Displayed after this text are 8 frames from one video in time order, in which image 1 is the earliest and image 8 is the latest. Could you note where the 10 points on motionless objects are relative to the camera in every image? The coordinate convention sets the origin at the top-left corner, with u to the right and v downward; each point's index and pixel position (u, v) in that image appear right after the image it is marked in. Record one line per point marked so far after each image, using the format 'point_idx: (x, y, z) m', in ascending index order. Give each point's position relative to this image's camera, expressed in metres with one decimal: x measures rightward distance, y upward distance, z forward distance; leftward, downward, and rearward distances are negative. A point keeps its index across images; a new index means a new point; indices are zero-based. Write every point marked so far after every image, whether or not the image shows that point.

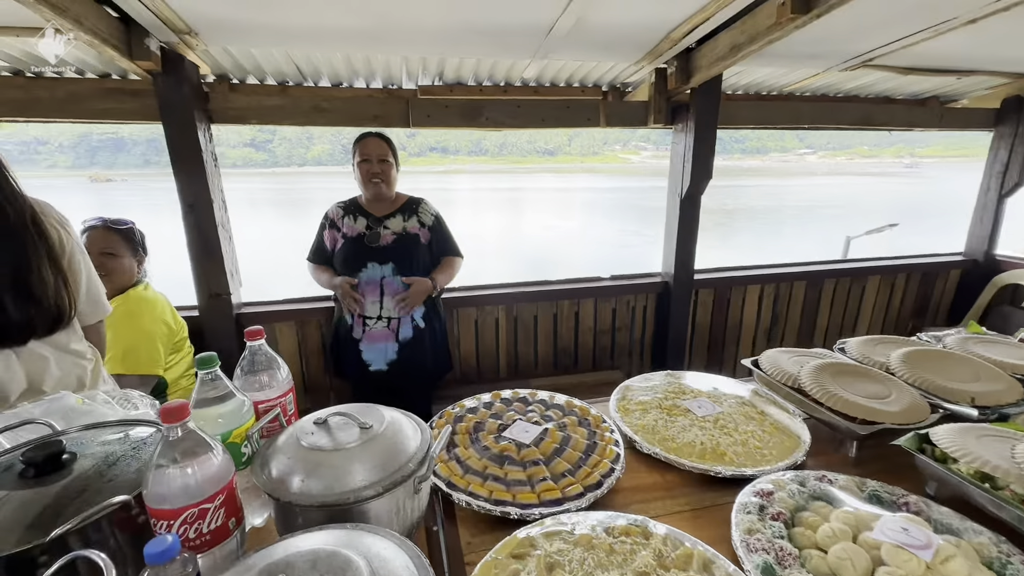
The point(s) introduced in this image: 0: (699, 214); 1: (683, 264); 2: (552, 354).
0: (+1.1, +0.4, +2.8) m
1: (+1.1, +0.1, +2.9) m
2: (+0.3, -0.4, +3.0) m
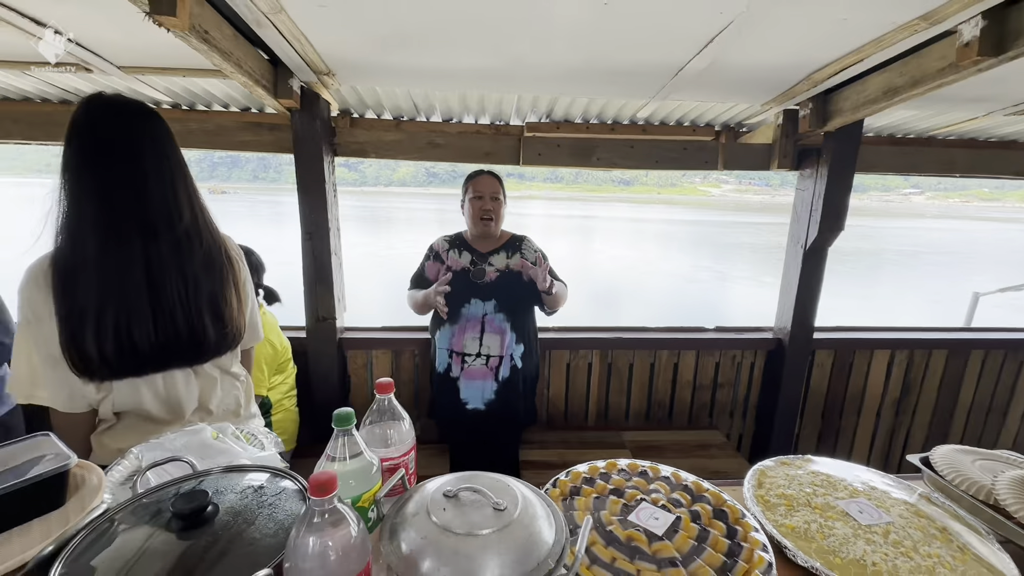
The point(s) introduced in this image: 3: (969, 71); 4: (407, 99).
0: (+1.7, +0.1, +2.6) m
1: (+1.6, -0.2, +2.6) m
2: (+0.8, -0.7, +2.8) m
3: (+1.6, +0.7, +1.6) m
4: (-0.6, +1.0, +2.4) m
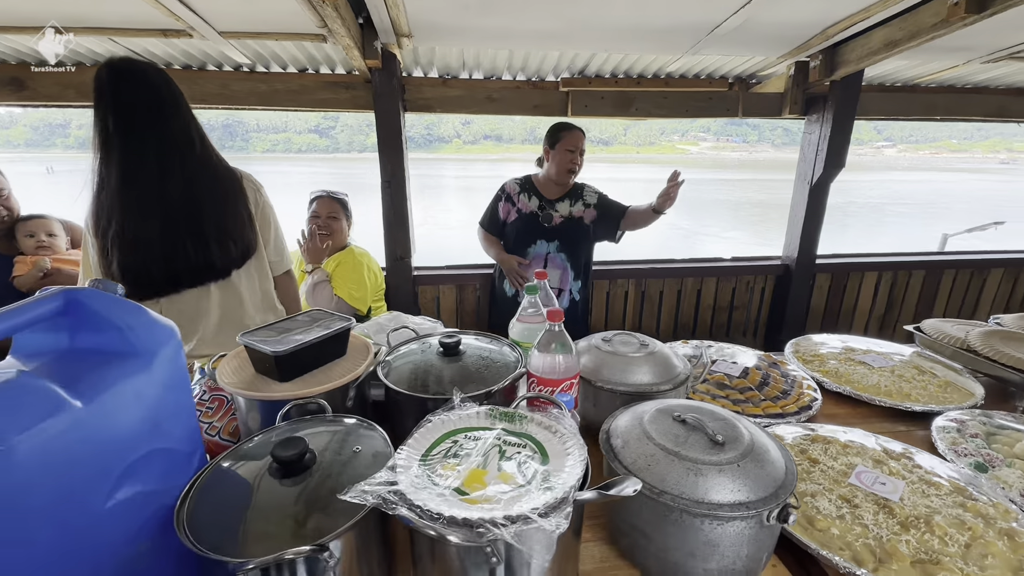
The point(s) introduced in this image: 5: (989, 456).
0: (+2.0, +0.6, +3.0) m
1: (+1.9, +0.3, +3.1) m
2: (+1.1, -0.3, +3.2) m
3: (+1.9, +1.1, +2.0) m
4: (-0.3, +1.3, +2.7) m
5: (+1.2, -0.4, +1.1) m
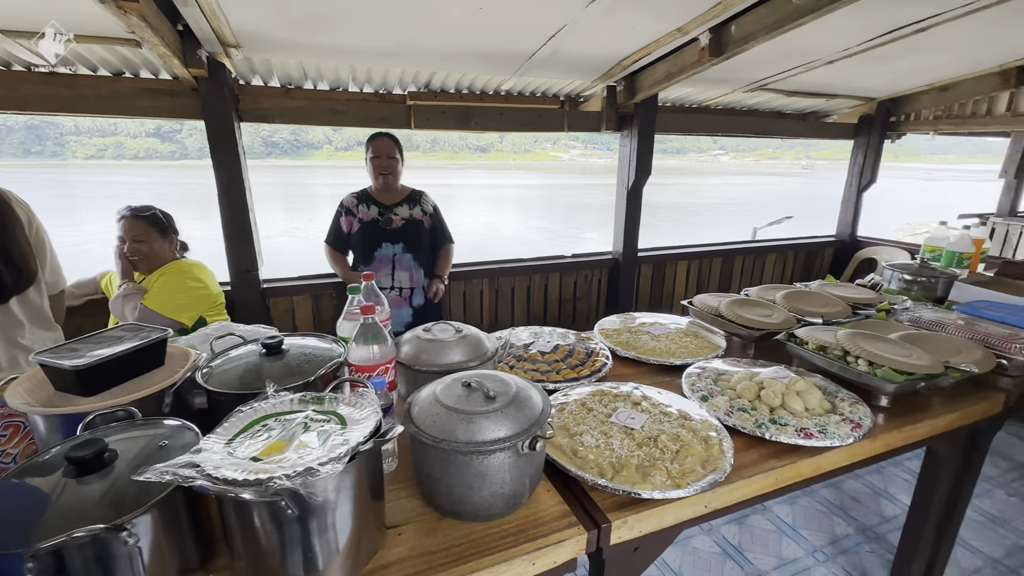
0: (+1.0, +0.6, +3.5) m
1: (+0.9, +0.3, +3.6) m
2: (+0.1, -0.2, +3.6) m
3: (+1.1, +1.2, +2.5) m
4: (-1.2, +1.3, +2.7) m
5: (+0.7, -0.3, +1.5) m
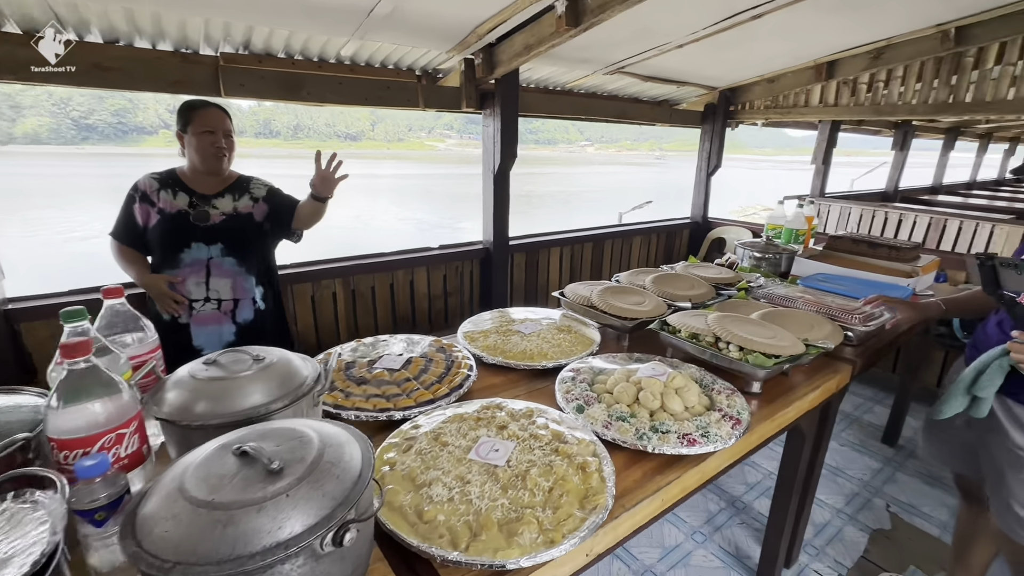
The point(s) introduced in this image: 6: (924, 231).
0: (0.0, +0.7, +3.3) m
1: (-0.1, +0.4, +3.4) m
2: (-0.8, -0.2, +3.2) m
3: (+0.3, +1.3, +2.3) m
4: (-2.0, +1.2, +2.0) m
5: (+0.2, -0.3, +1.3) m
6: (+4.4, +0.6, +5.0) m
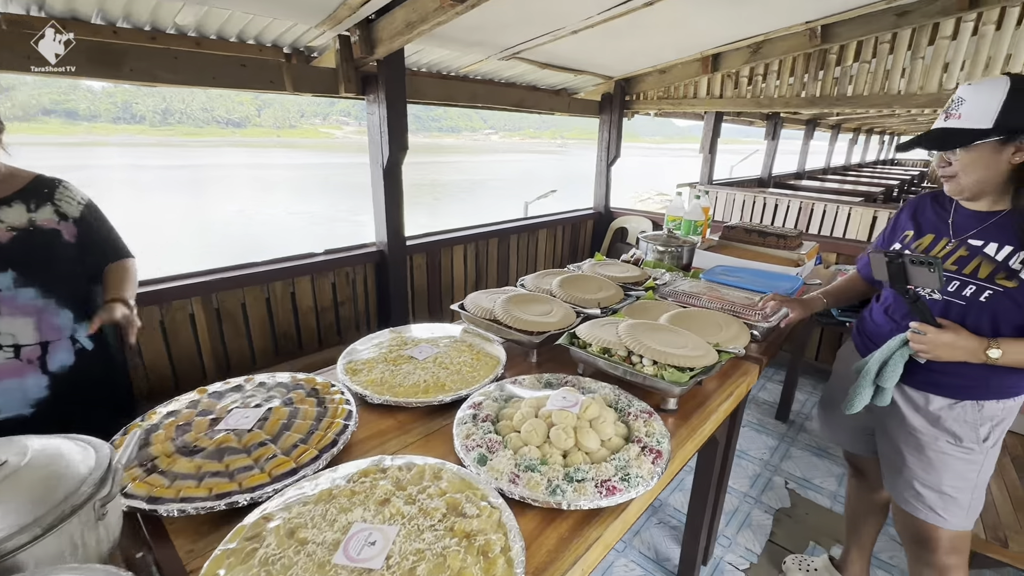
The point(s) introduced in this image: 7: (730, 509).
0: (-0.7, +0.7, +3.0) m
1: (-0.8, +0.4, +3.1) m
2: (-1.4, -0.3, +2.7) m
3: (-0.3, +1.2, +2.1) m
4: (-2.4, +1.0, +1.3) m
5: (-0.1, -0.4, +1.1) m
6: (+3.3, +0.9, +5.5) m
7: (+1.2, -1.2, +2.5) m
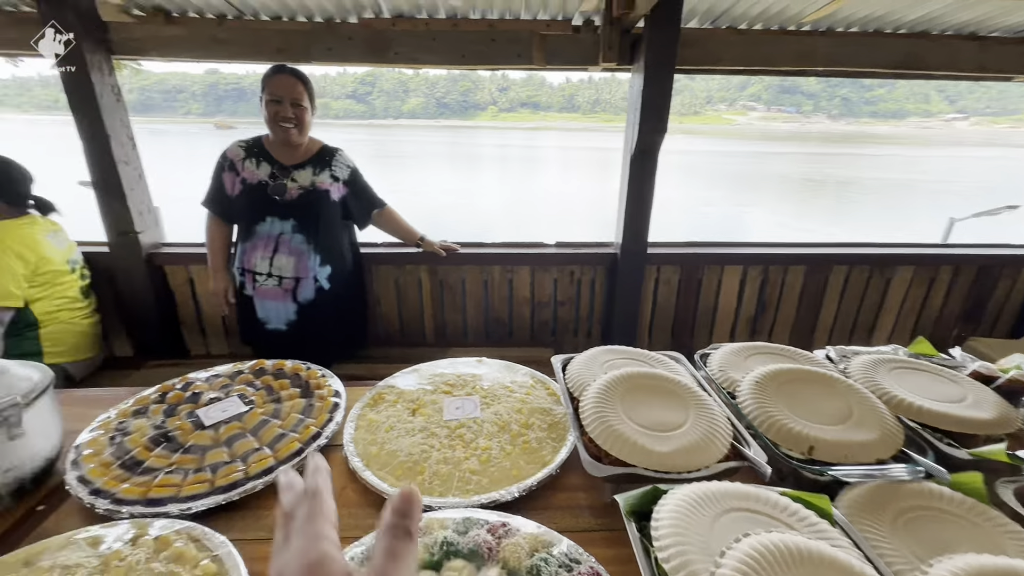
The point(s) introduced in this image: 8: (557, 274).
0: (+0.7, +0.6, +2.4) m
1: (+0.7, +0.3, +2.5) m
2: (-0.2, -0.2, +2.7) m
3: (+0.5, +1.1, +1.3) m
4: (-1.5, +1.4, +2.2) m
5: (-0.3, -0.5, +0.7) m
6: (+5.3, -0.4, +1.5) m
7: (+1.3, -1.6, +0.9) m
8: (+0.3, +0.1, +2.6) m
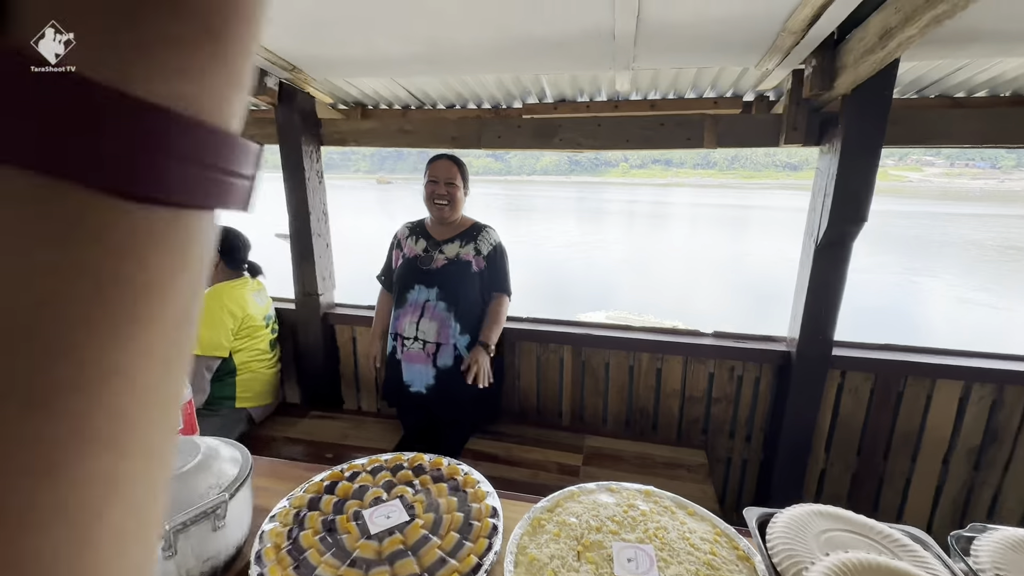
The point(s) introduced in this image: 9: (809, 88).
0: (+1.5, +0.1, +2.0) m
1: (+1.4, -0.2, +2.1) m
2: (+0.6, -0.7, +2.5) m
3: (+1.1, +0.7, +1.1) m
4: (-0.7, +1.1, +2.5) m
5: (0.0, -0.7, +0.5) m
6: (+5.6, -1.0, 0.0) m
7: (+1.5, -1.9, +0.3) m
8: (+1.0, -0.4, +2.4) m
9: (+1.2, +0.8, +1.9) m
